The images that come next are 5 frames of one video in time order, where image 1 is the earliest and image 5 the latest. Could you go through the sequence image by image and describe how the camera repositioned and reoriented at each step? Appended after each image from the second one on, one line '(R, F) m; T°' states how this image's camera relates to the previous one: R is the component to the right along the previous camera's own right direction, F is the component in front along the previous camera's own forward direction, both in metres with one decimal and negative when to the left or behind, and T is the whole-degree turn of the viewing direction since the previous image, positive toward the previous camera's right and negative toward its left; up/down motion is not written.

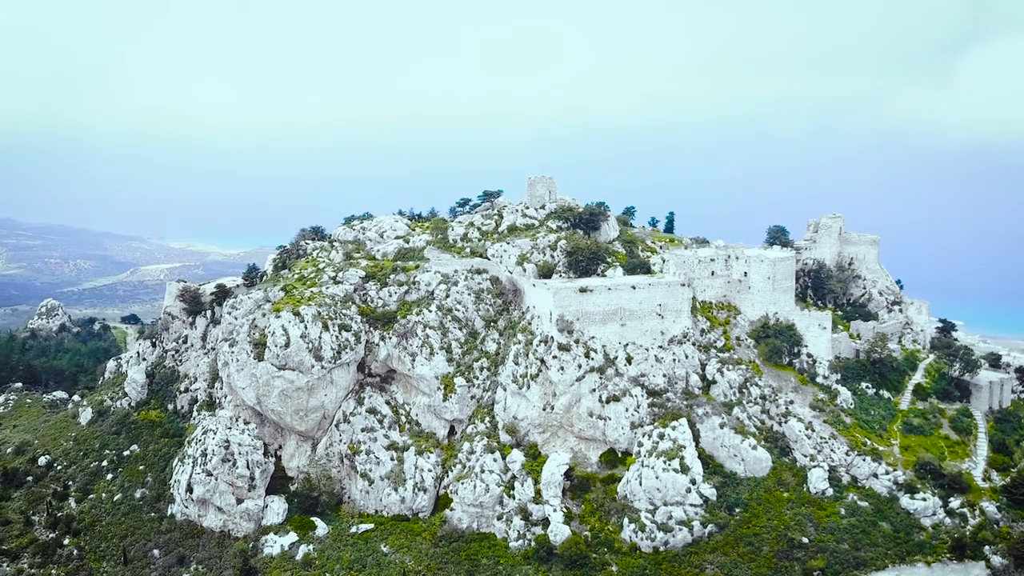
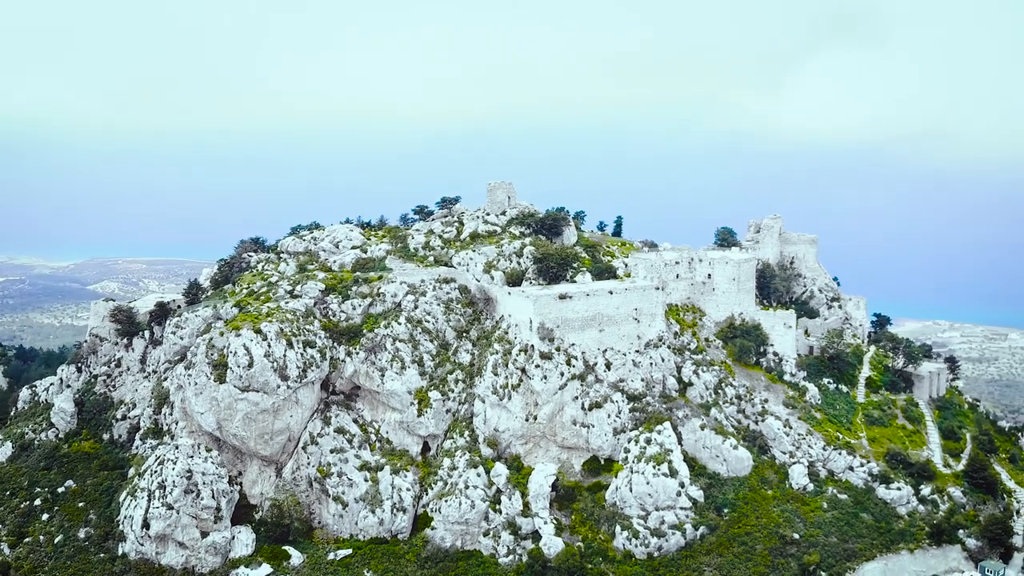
(-2.8, +1.0) m; +6°
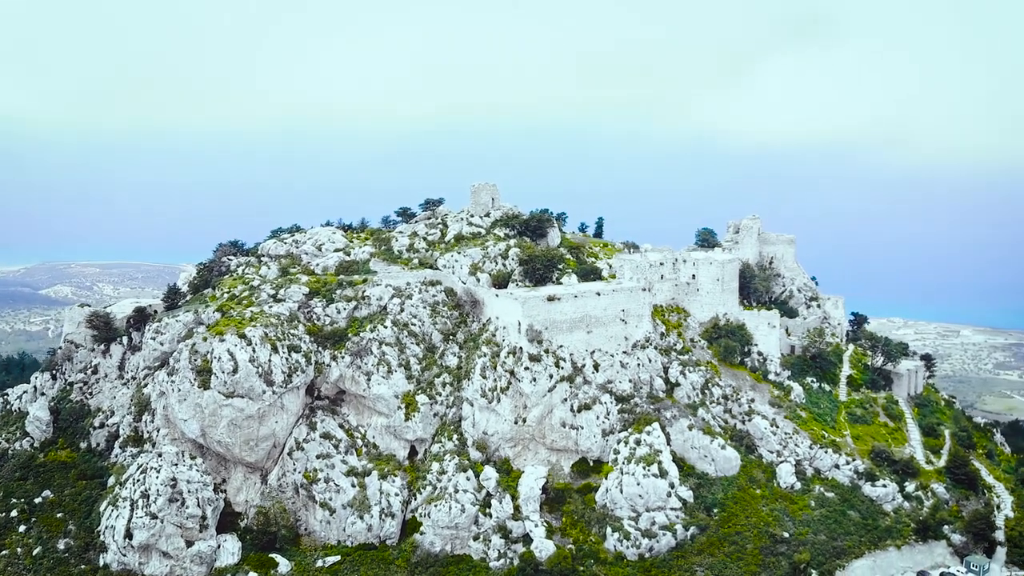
(-0.5, +0.1) m; +2°
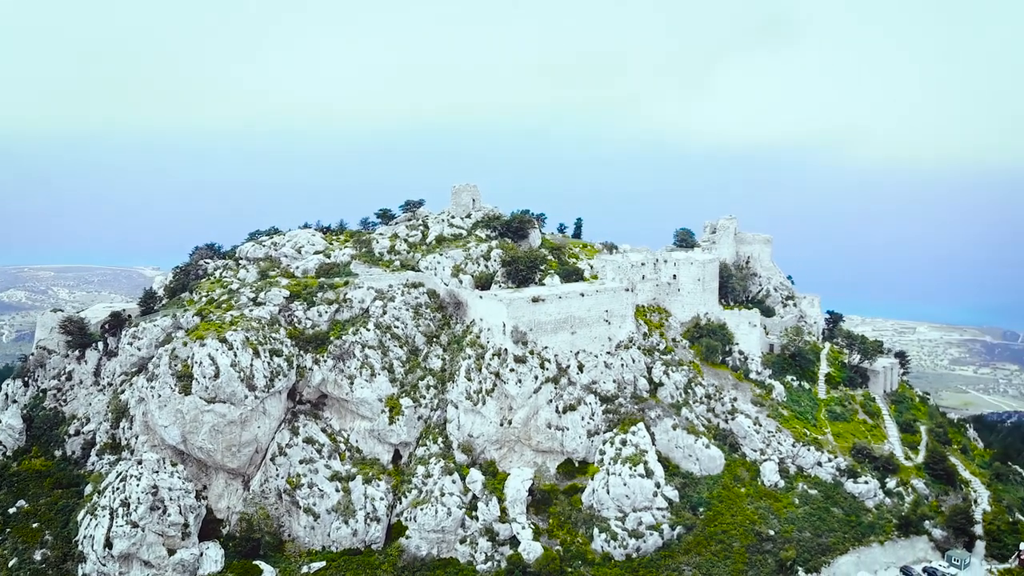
(-0.4, 0.0) m; +2°
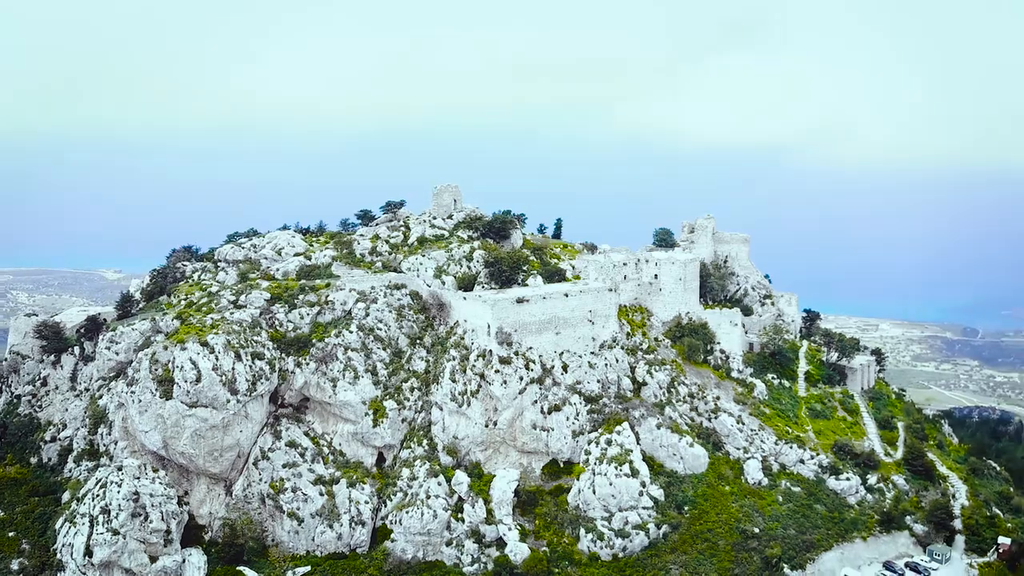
(-0.3, 0.0) m; +2°
